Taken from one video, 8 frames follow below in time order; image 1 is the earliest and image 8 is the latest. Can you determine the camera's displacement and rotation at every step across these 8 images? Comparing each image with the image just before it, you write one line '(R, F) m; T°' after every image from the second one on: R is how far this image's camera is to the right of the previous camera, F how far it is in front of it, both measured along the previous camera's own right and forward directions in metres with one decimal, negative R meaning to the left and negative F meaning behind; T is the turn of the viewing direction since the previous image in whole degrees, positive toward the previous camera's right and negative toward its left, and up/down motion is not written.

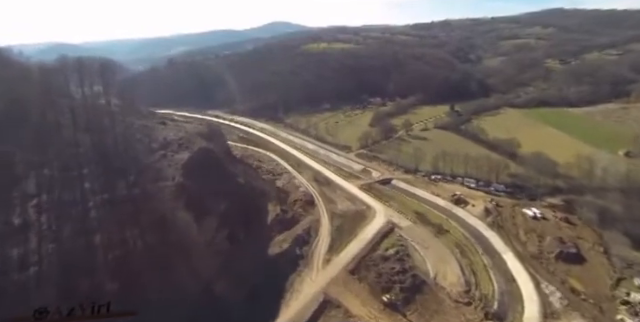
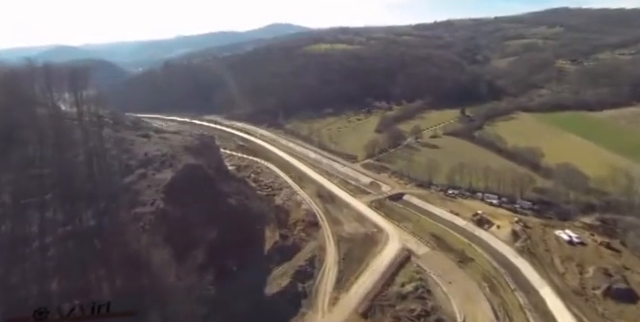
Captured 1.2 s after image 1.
(-0.3, +4.2) m; 0°
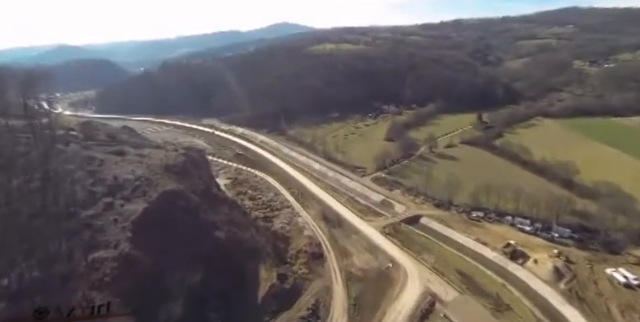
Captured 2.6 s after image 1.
(-0.2, +4.8) m; -1°
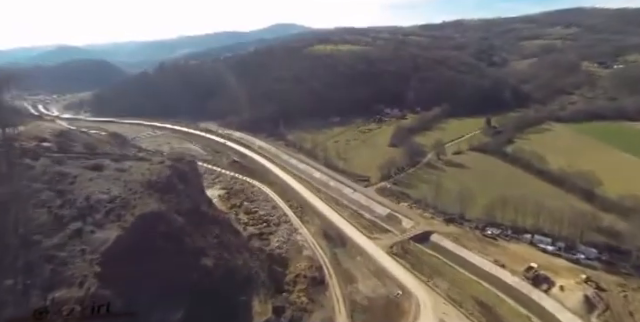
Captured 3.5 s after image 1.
(-0.1, +2.8) m; 0°
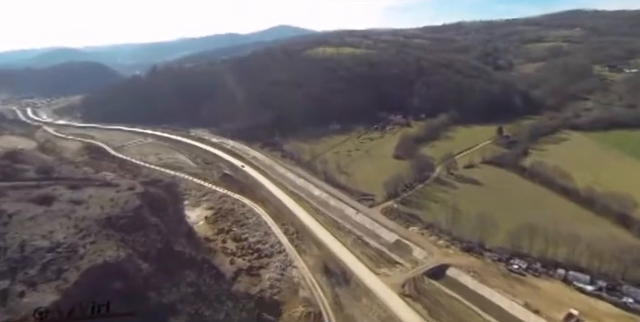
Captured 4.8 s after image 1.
(0.0, +4.2) m; 0°
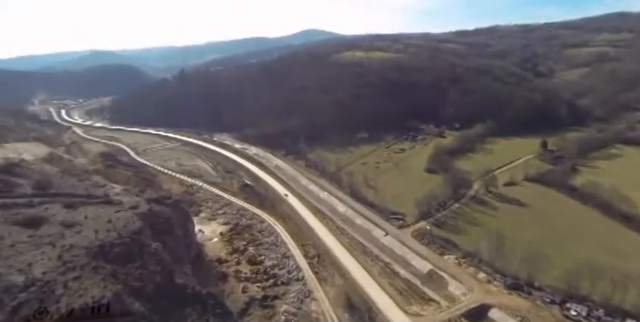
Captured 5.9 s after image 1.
(0.0, +3.0) m; -4°
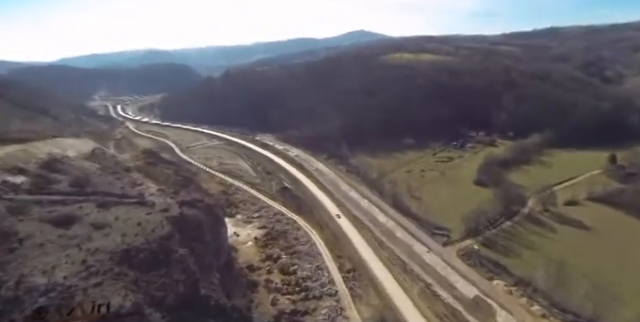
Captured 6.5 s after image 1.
(+0.1, +1.6) m; -7°
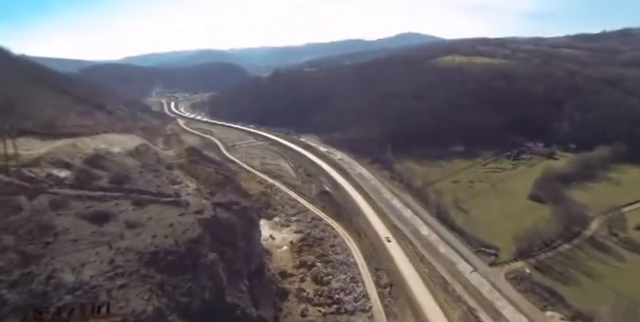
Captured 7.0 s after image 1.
(+0.3, +1.1) m; -7°
